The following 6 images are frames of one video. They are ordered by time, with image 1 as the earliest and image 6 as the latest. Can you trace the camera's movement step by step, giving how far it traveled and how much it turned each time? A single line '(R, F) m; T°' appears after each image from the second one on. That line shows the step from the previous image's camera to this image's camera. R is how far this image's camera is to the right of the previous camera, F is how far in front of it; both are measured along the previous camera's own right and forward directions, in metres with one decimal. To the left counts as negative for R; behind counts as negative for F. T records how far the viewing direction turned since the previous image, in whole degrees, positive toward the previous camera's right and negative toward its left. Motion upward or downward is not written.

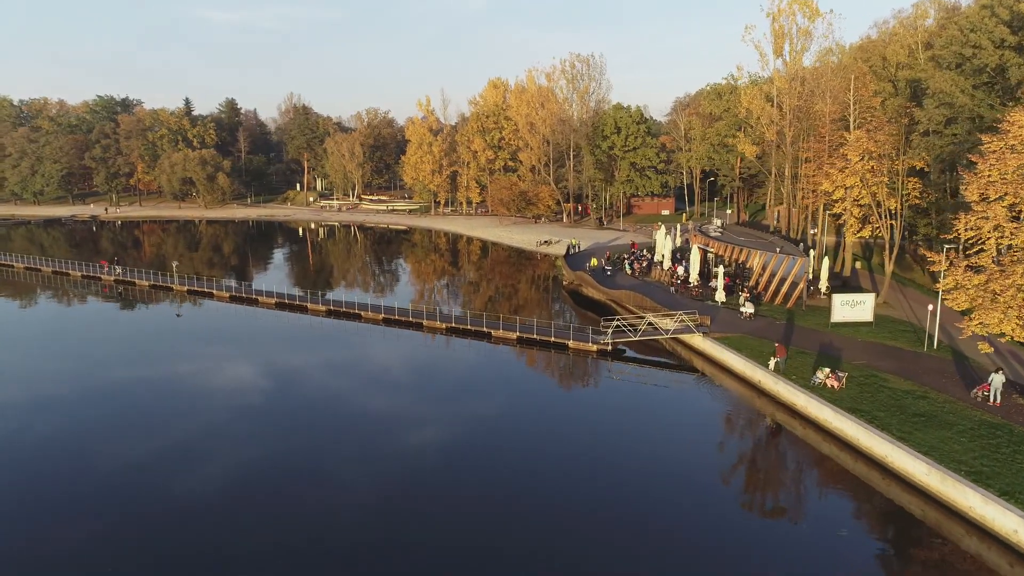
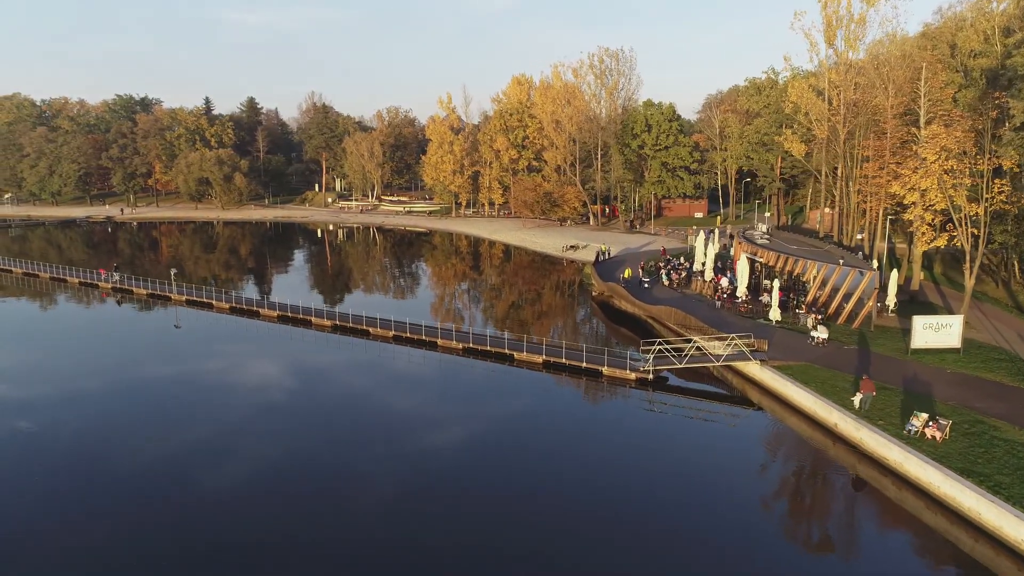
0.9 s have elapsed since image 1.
(-0.2, +3.6) m; -2°
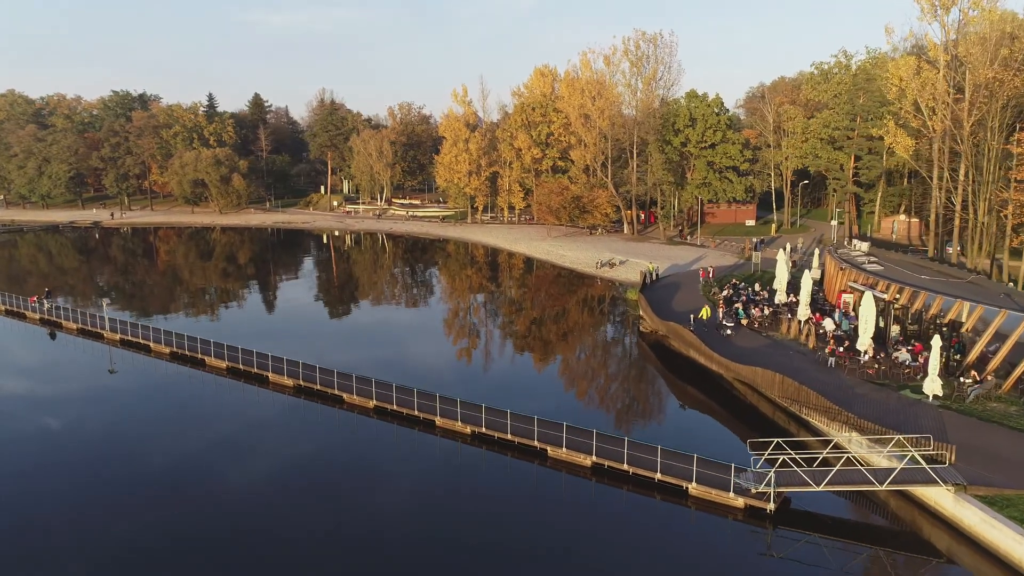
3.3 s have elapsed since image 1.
(-0.4, +8.9) m; -2°
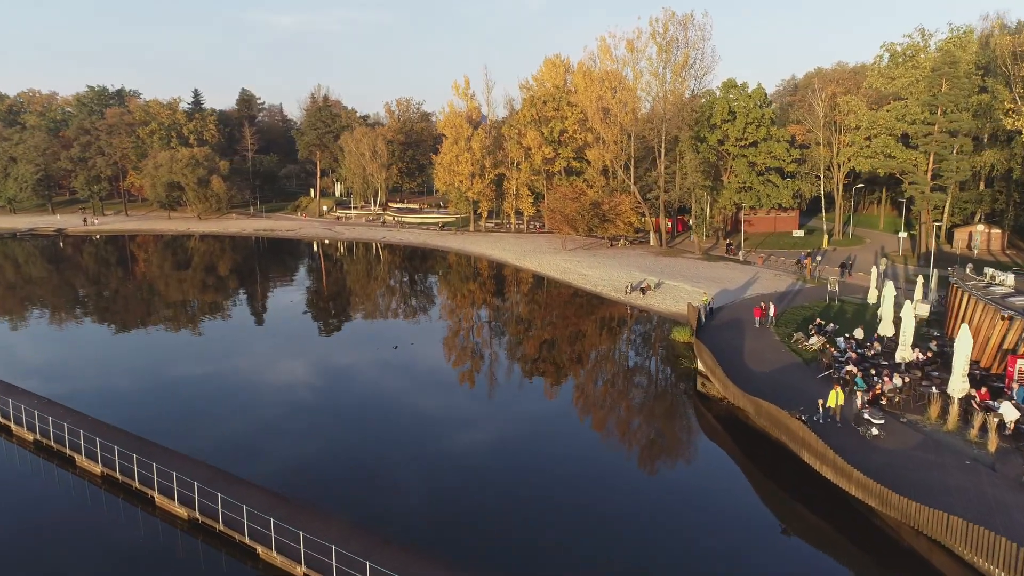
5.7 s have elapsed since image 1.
(-0.4, +8.6) m; 0°
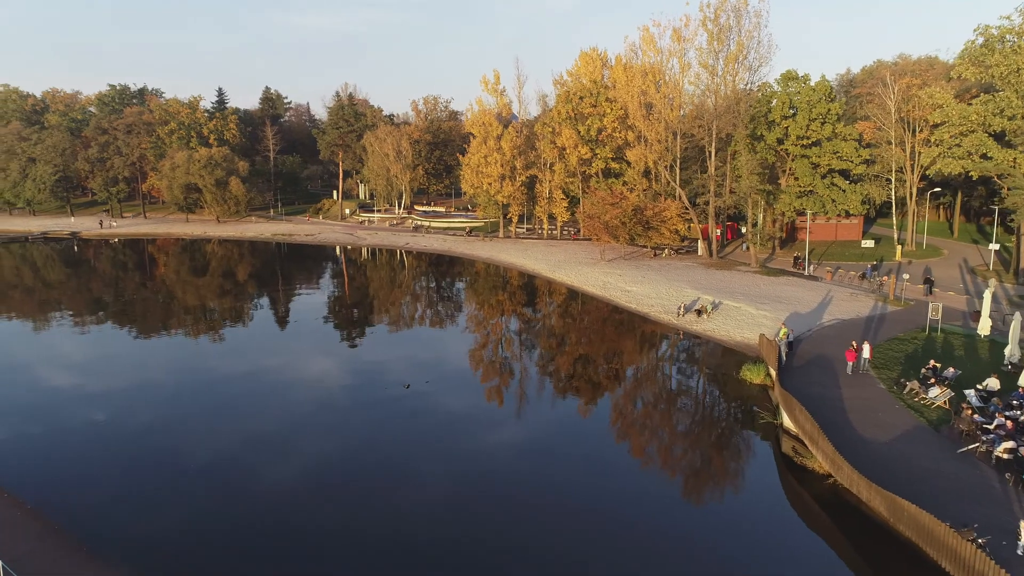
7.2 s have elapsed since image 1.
(-0.3, +4.8) m; -3°
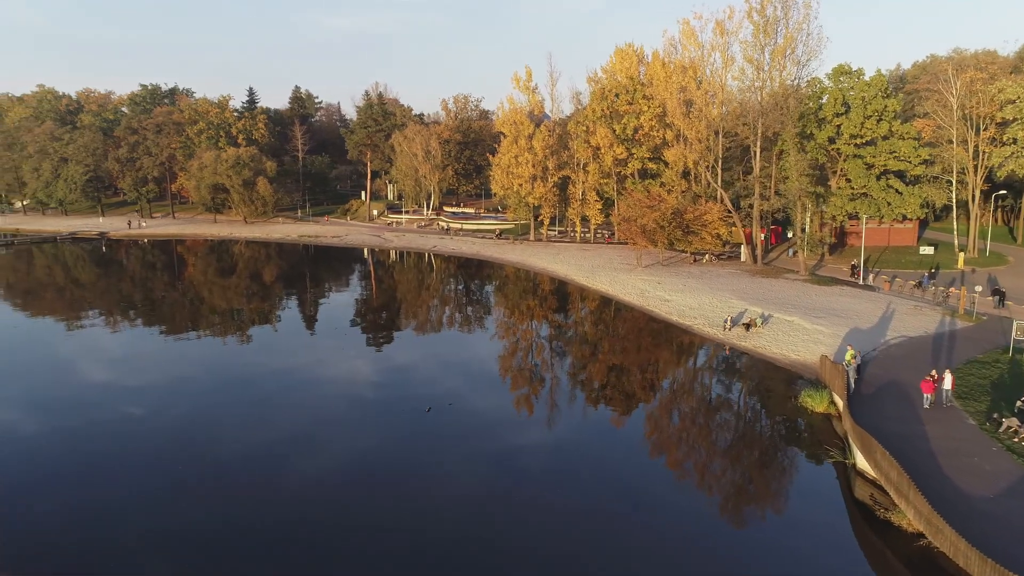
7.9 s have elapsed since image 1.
(-0.2, +2.2) m; -3°
